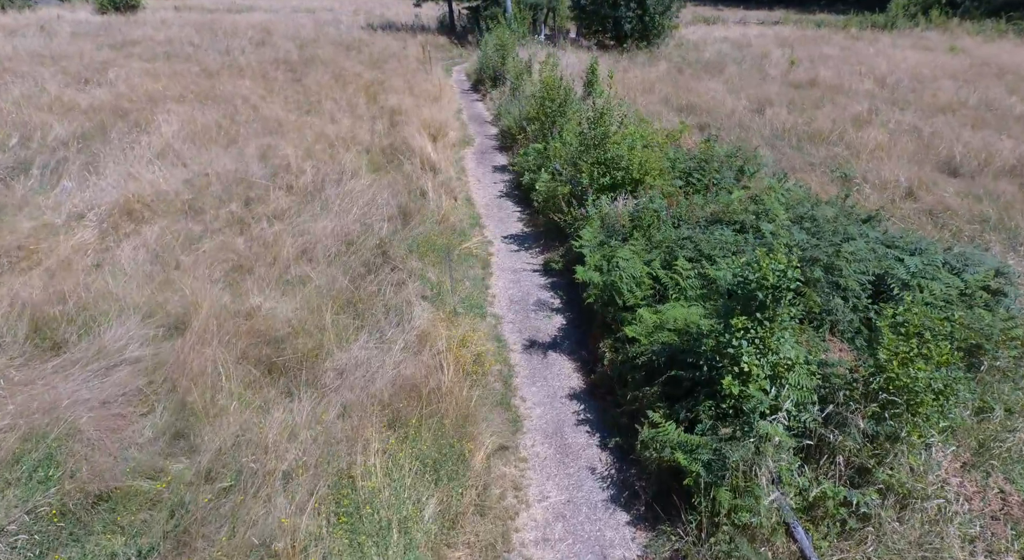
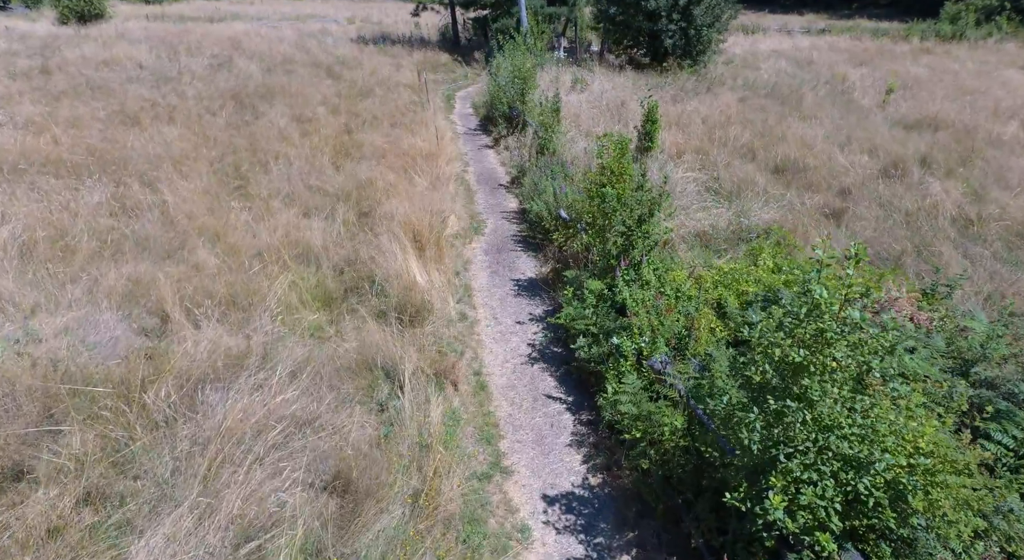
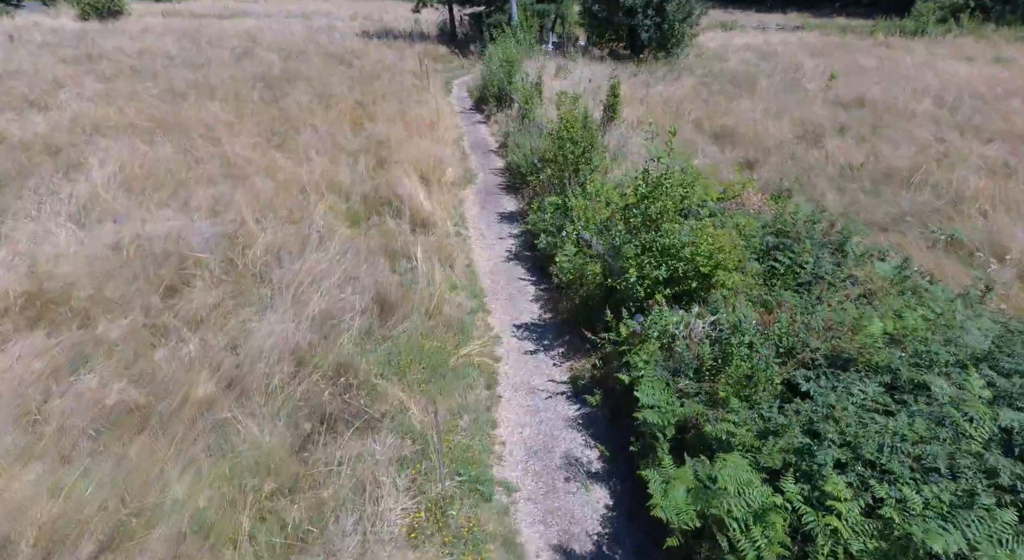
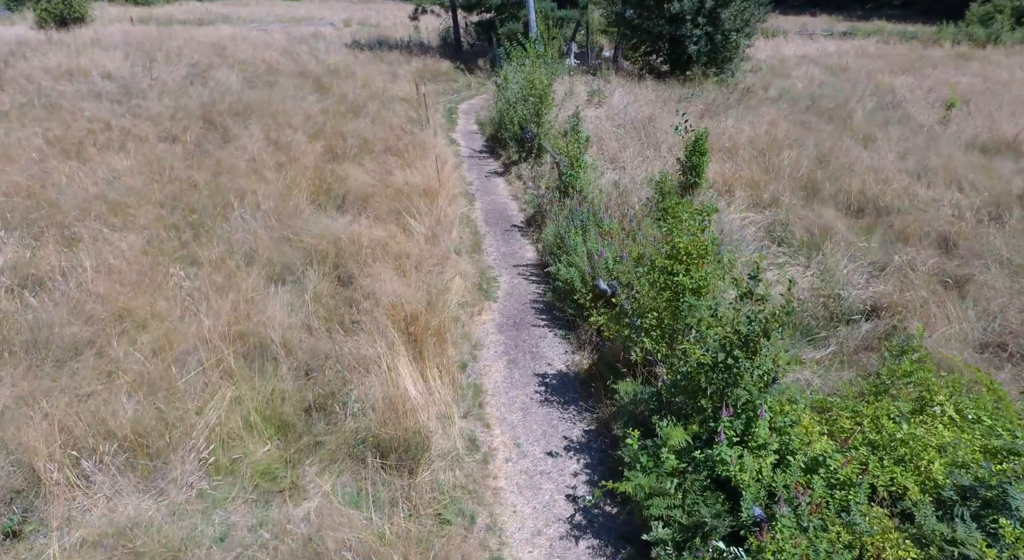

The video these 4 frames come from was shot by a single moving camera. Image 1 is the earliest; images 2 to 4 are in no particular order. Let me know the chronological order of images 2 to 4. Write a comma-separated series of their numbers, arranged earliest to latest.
3, 2, 4
